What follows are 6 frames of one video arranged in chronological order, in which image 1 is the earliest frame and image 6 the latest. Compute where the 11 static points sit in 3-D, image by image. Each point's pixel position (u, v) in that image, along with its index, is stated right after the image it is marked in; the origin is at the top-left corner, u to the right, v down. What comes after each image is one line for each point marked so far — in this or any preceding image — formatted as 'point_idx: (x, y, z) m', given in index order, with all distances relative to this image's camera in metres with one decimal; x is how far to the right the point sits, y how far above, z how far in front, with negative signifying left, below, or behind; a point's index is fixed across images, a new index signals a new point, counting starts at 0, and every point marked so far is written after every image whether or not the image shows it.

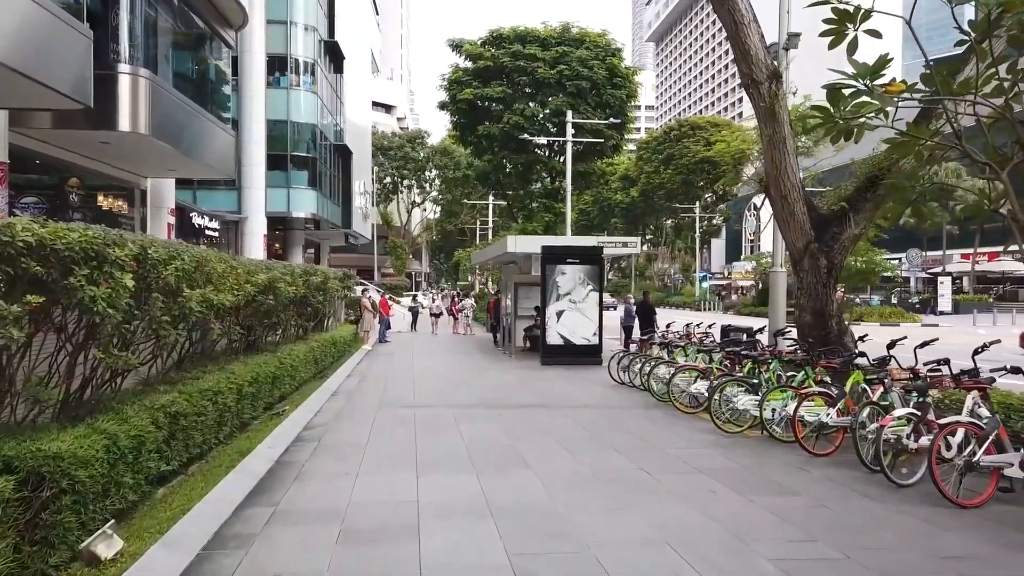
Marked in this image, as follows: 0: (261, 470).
0: (-2.1, -1.5, +6.0) m
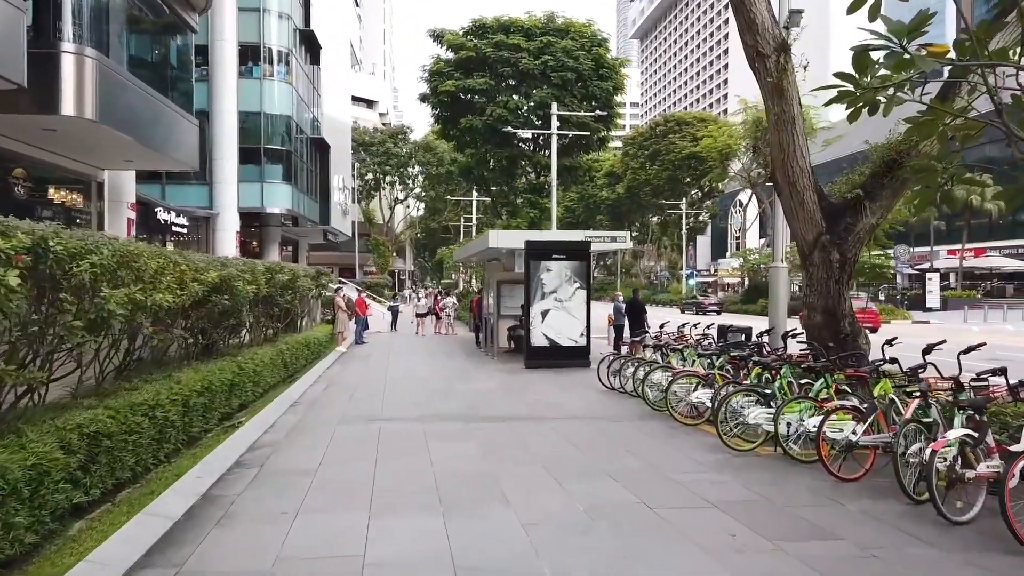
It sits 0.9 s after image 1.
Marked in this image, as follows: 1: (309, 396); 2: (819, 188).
0: (-2.3, -1.5, +4.9) m
1: (-3.0, -1.6, +10.7) m
2: (+3.8, +1.2, +9.0) m
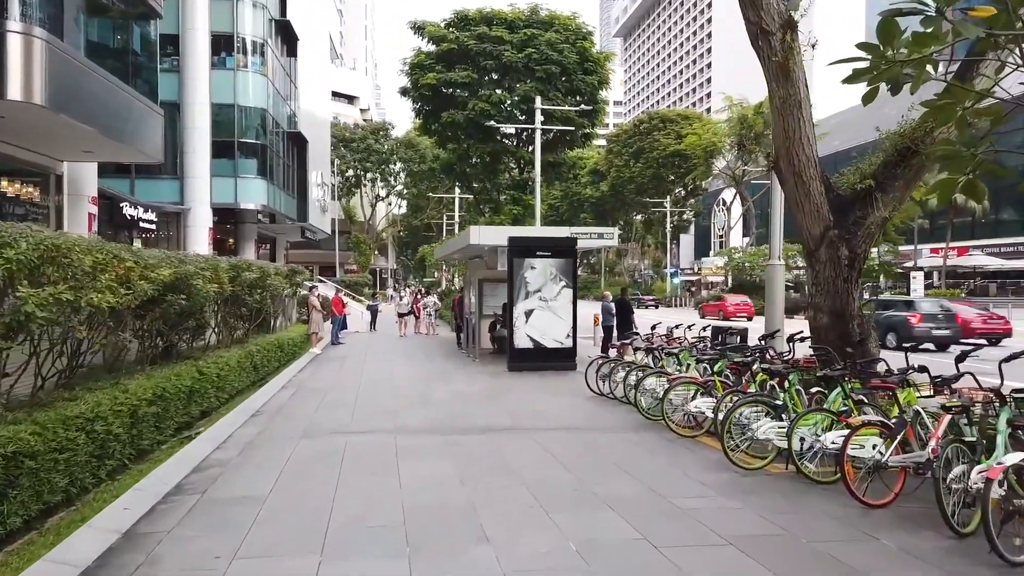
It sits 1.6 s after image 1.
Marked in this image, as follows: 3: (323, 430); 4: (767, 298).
0: (-2.4, -1.5, +4.1) m
1: (-3.2, -1.6, +9.9) m
2: (+3.6, +1.2, +8.3) m
3: (-2.0, -1.5, +7.8) m
4: (+4.2, -0.1, +11.9) m
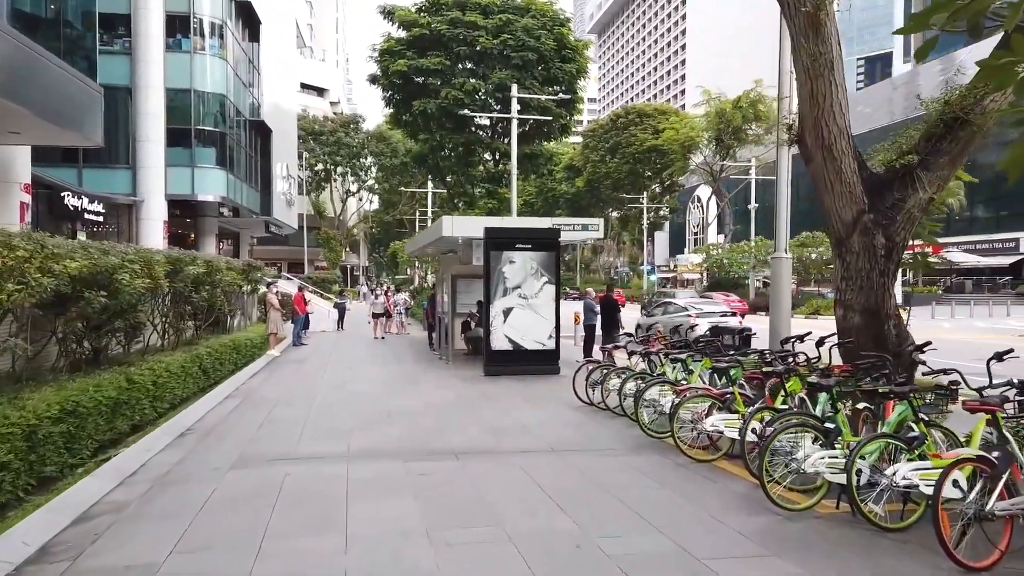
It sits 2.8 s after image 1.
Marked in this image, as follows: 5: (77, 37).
0: (-2.4, -1.5, +2.7) m
1: (-3.5, -1.5, +8.4) m
2: (+3.4, +1.3, +7.1) m
3: (-2.2, -1.5, +6.4) m
4: (+3.8, -0.1, +10.7) m
5: (-10.3, +6.0, +17.4) m
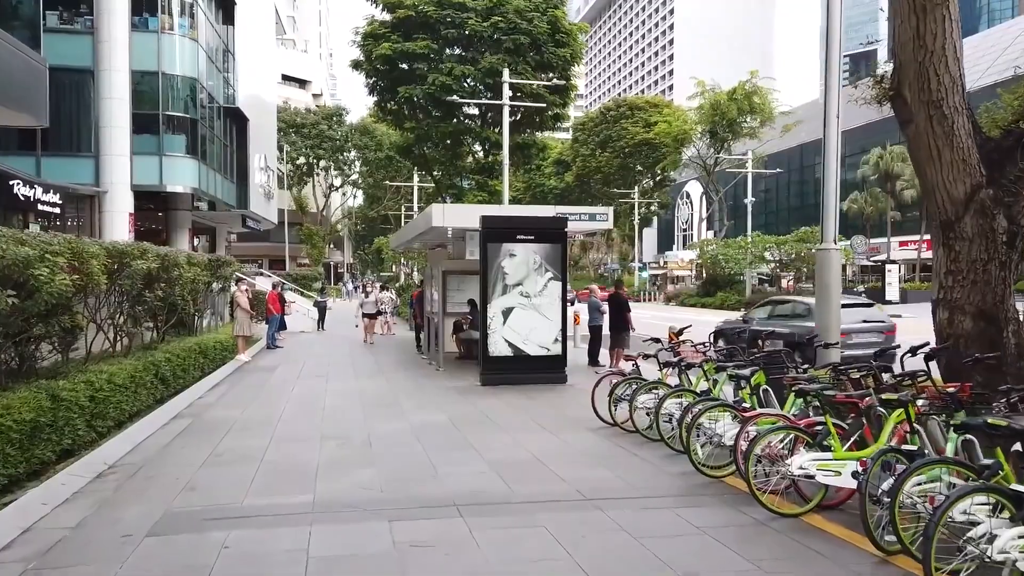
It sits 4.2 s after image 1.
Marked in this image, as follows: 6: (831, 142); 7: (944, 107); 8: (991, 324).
0: (-2.2, -1.5, +1.1) m
1: (-3.4, -1.5, +6.7) m
2: (+3.5, +1.3, +5.5) m
3: (-2.1, -1.5, +4.8) m
4: (+3.9, 0.0, +9.2) m
5: (-10.4, +6.0, +15.5) m
6: (+4.1, +1.9, +9.3) m
7: (+3.2, +1.3, +5.4) m
8: (+3.6, -0.2, +5.5) m
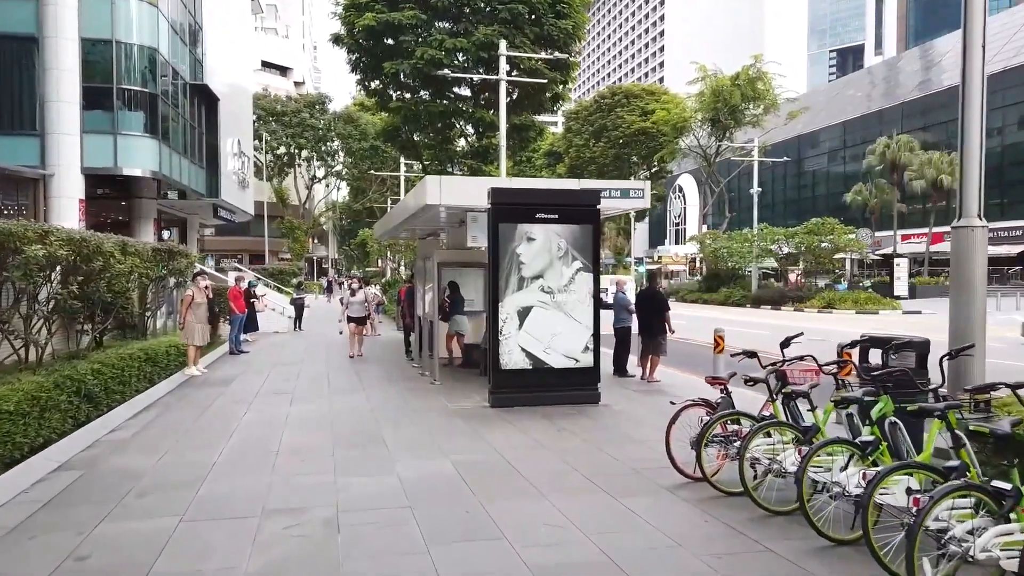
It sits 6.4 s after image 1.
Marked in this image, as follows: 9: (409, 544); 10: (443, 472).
0: (-1.8, -1.4, -1.5) m
1: (-3.1, -1.4, +4.1) m
2: (+3.8, +1.4, +3.0) m
3: (-1.7, -1.4, +2.2) m
4: (+4.2, 0.0, +6.7) m
5: (-10.3, +6.1, +12.8) m
6: (+4.3, +2.0, +6.8) m
7: (+3.5, +1.4, +2.9) m
8: (+4.0, -0.2, +3.1) m
9: (-0.6, -1.4, +4.1) m
10: (-0.6, -1.4, +5.7) m
